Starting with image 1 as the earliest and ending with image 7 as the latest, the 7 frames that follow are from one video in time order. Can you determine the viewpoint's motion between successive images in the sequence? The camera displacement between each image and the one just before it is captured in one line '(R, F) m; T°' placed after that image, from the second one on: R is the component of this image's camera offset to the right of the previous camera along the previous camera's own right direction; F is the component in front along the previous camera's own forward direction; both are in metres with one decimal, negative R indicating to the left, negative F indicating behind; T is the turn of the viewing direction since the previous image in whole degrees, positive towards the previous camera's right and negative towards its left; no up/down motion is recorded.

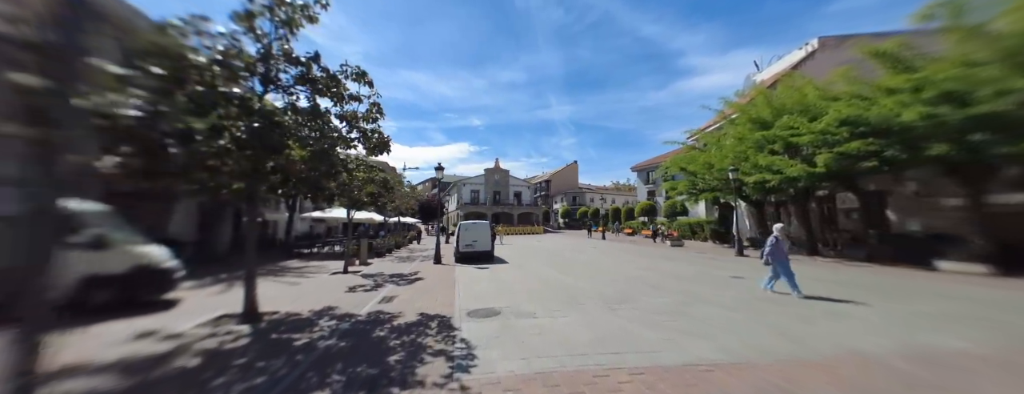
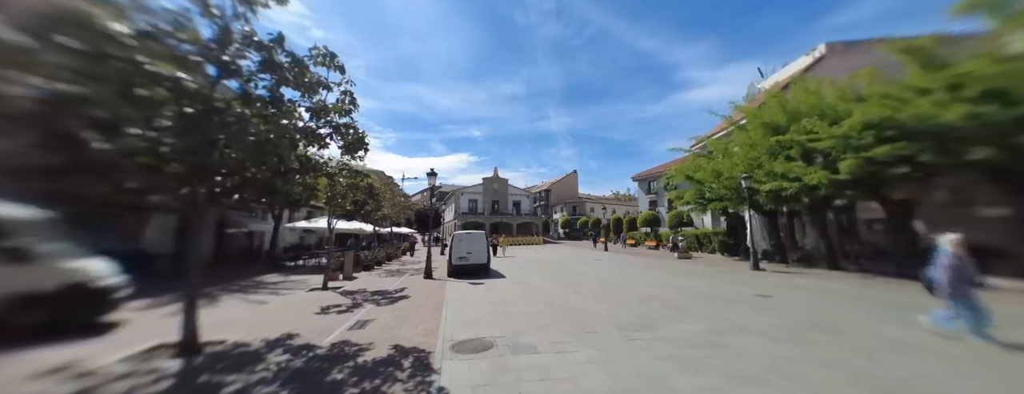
(0.0, +0.8) m; 0°
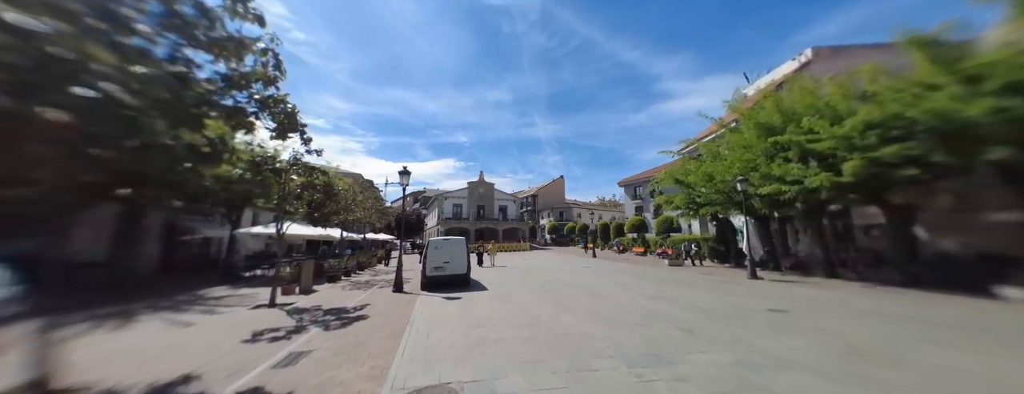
(+0.1, +1.0) m; +3°
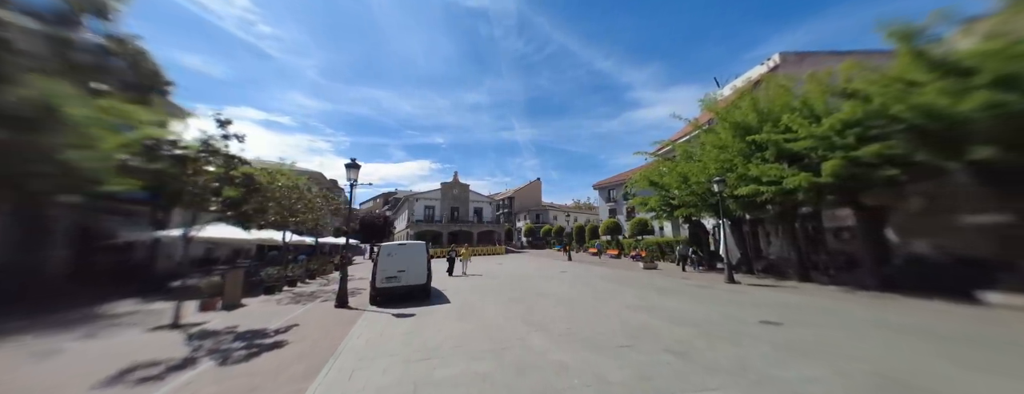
(+0.3, +1.0) m; +5°
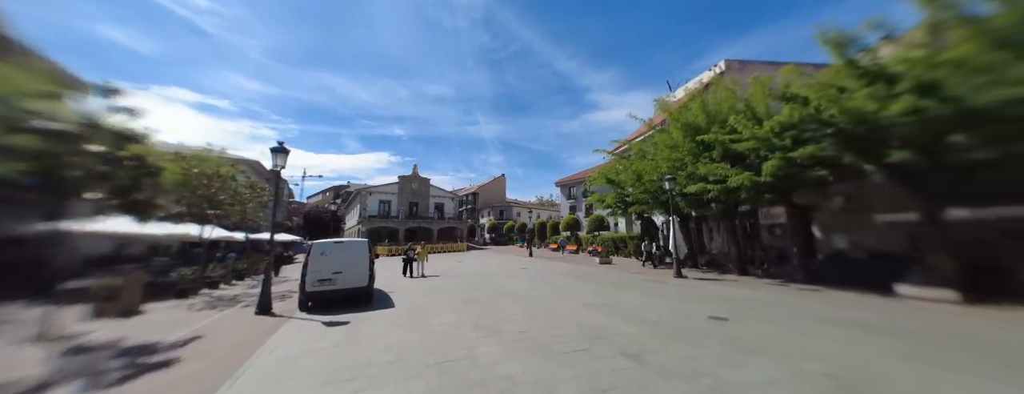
(+0.3, +0.6) m; +8°
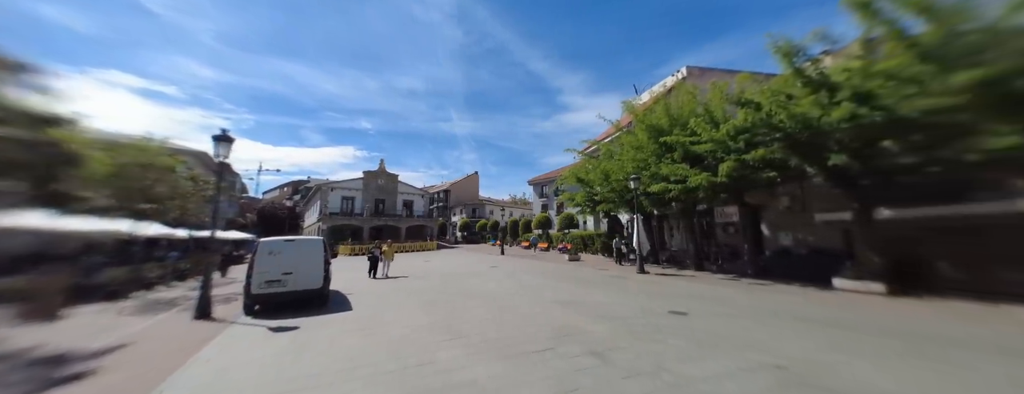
(+0.2, +0.3) m; +6°
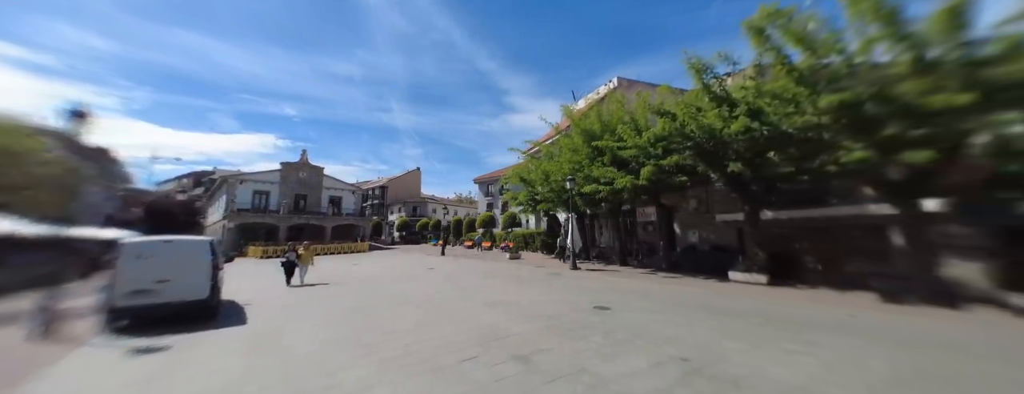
(+0.3, +0.4) m; +12°
